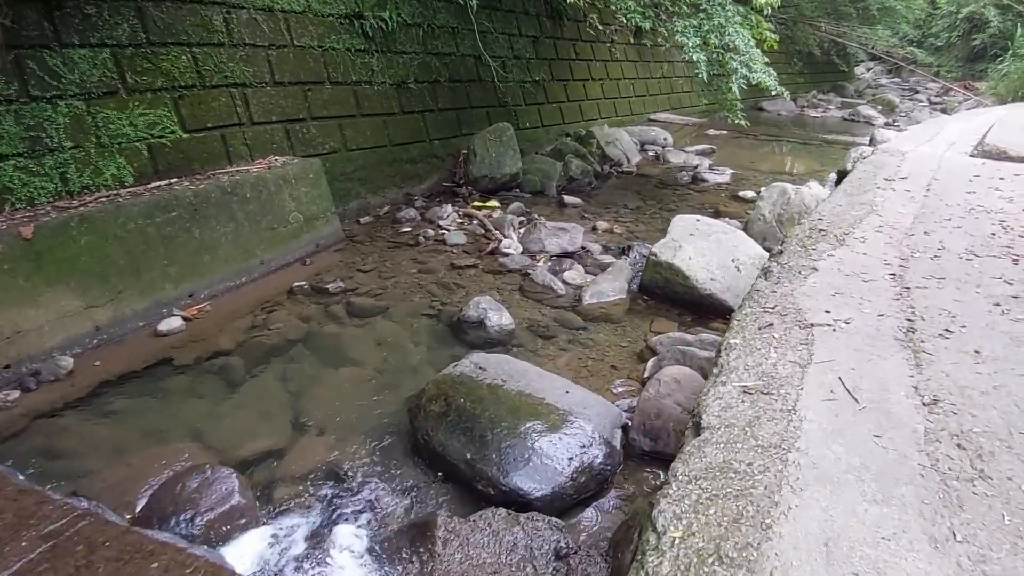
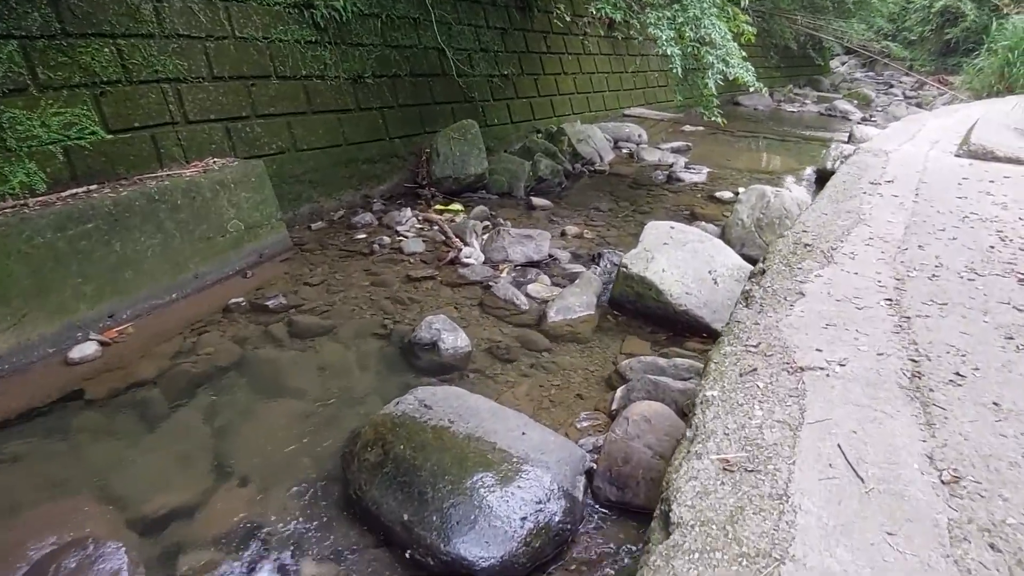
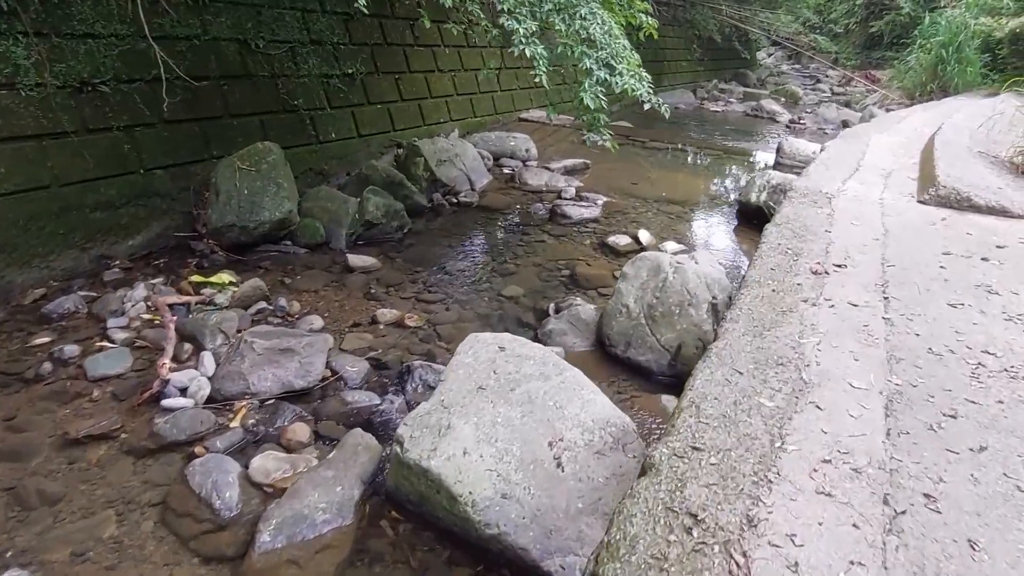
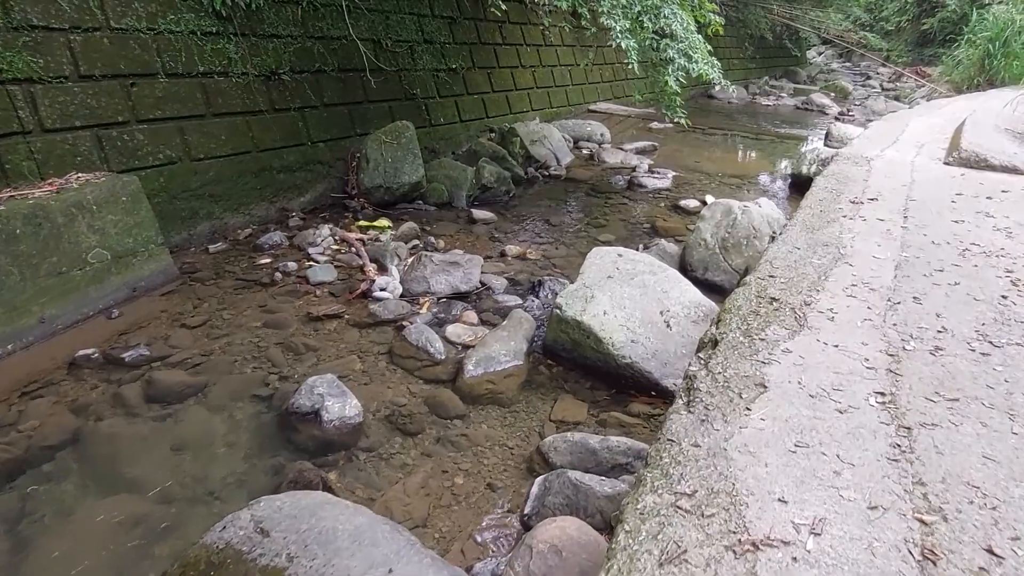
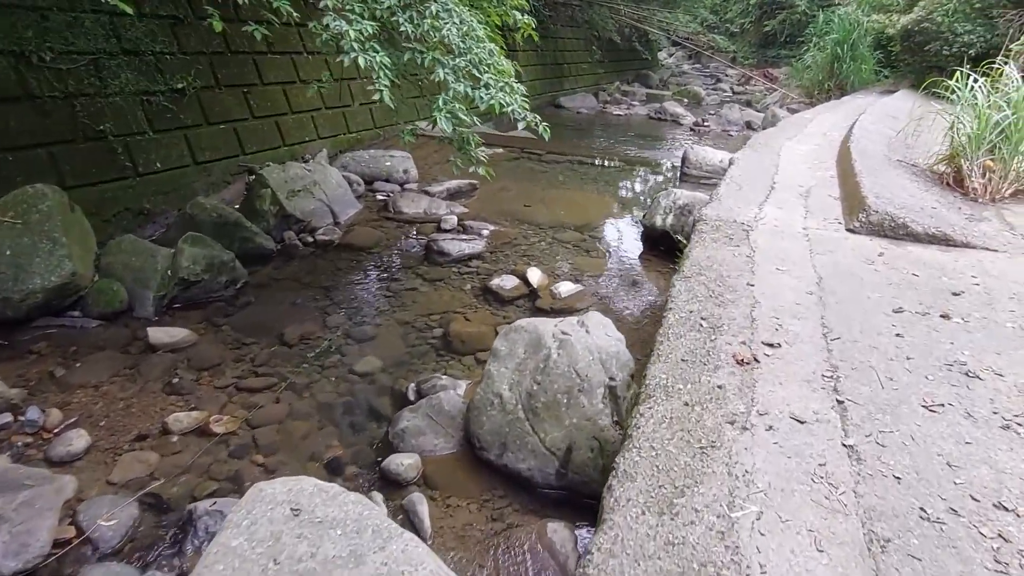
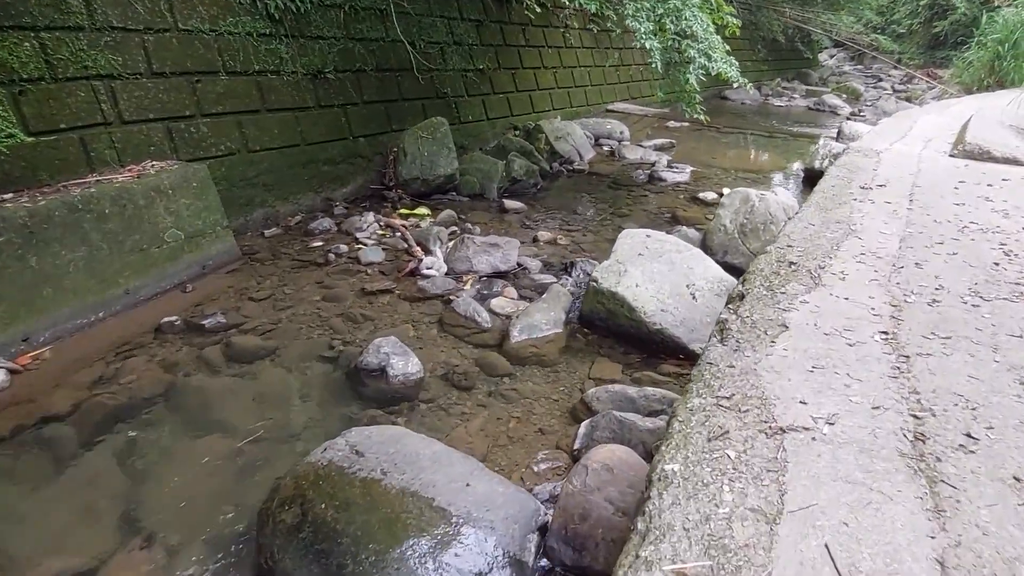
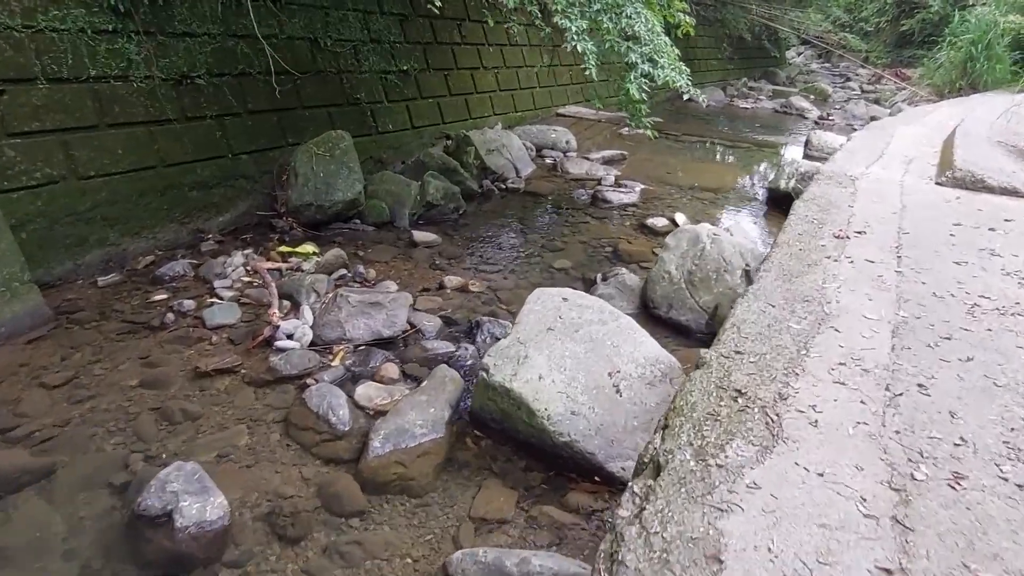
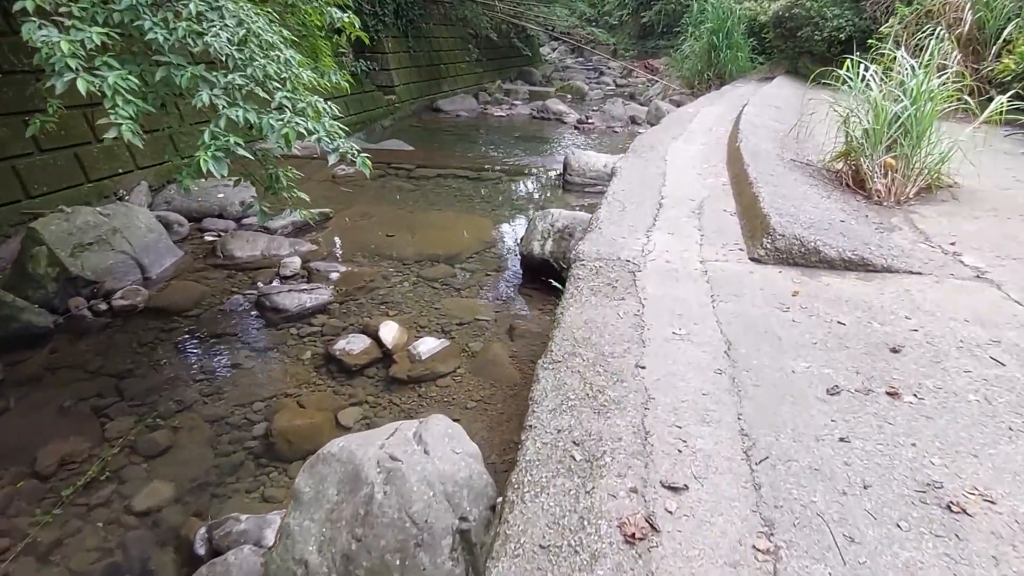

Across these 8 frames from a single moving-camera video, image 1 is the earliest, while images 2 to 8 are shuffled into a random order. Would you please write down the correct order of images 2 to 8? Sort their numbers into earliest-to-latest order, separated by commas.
2, 6, 4, 7, 3, 5, 8
